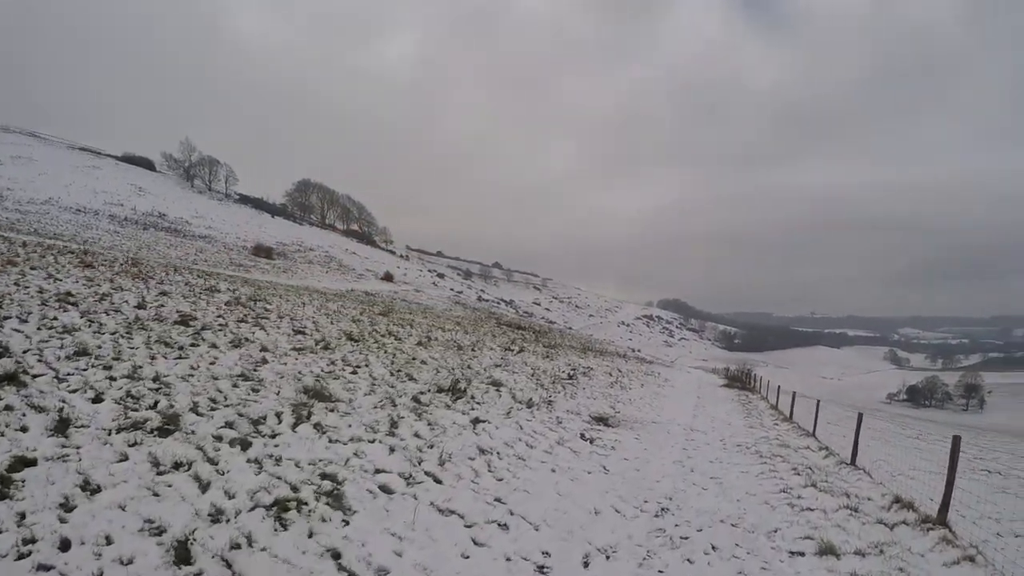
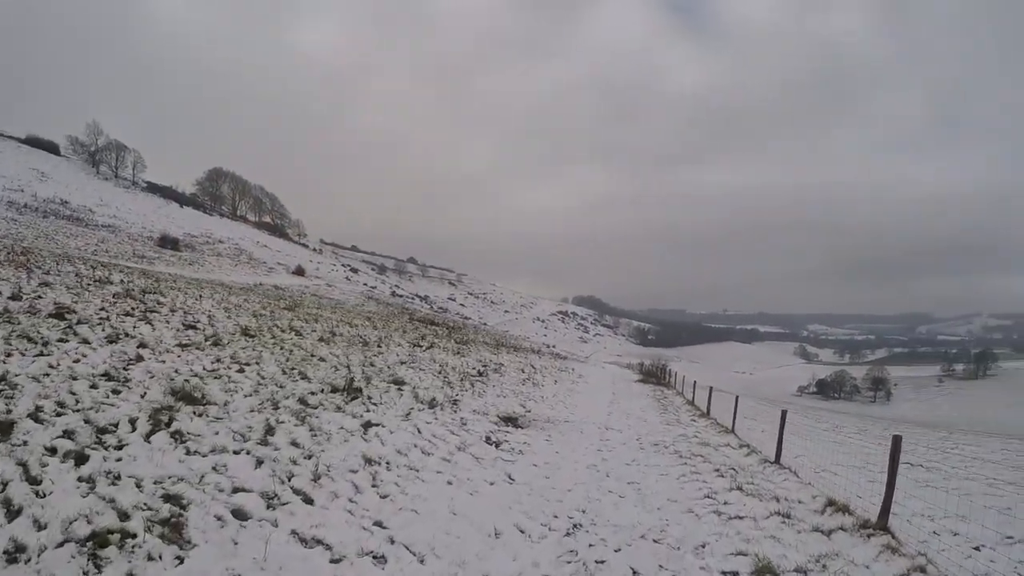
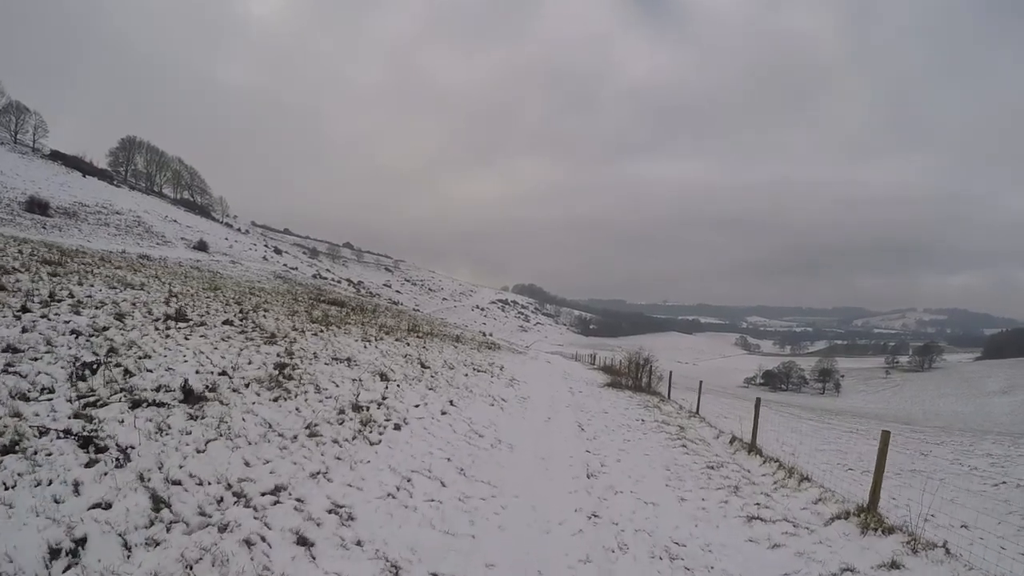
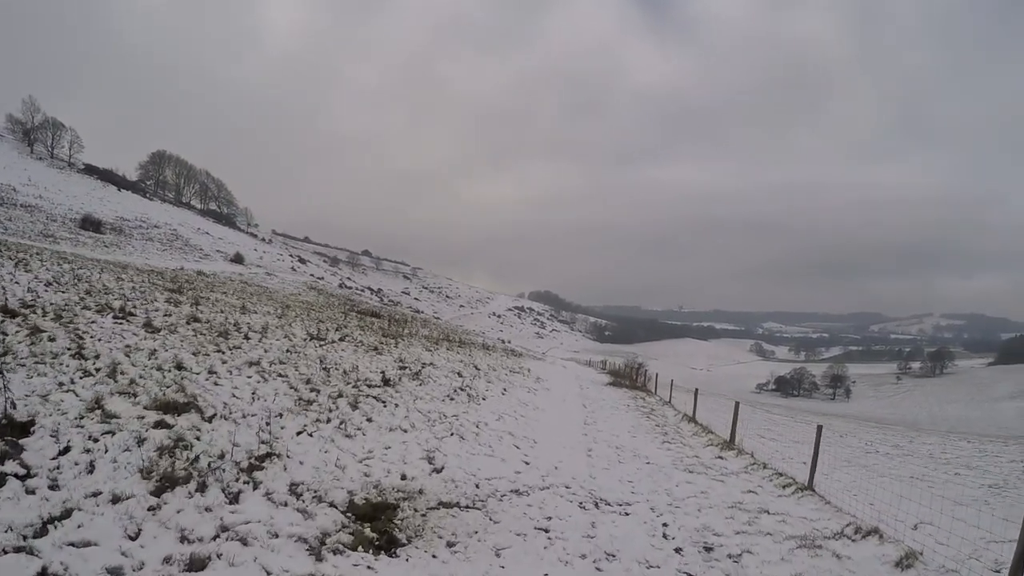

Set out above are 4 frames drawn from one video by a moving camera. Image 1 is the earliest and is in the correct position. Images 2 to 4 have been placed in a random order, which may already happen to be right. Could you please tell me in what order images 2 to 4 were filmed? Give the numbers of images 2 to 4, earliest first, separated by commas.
2, 4, 3
